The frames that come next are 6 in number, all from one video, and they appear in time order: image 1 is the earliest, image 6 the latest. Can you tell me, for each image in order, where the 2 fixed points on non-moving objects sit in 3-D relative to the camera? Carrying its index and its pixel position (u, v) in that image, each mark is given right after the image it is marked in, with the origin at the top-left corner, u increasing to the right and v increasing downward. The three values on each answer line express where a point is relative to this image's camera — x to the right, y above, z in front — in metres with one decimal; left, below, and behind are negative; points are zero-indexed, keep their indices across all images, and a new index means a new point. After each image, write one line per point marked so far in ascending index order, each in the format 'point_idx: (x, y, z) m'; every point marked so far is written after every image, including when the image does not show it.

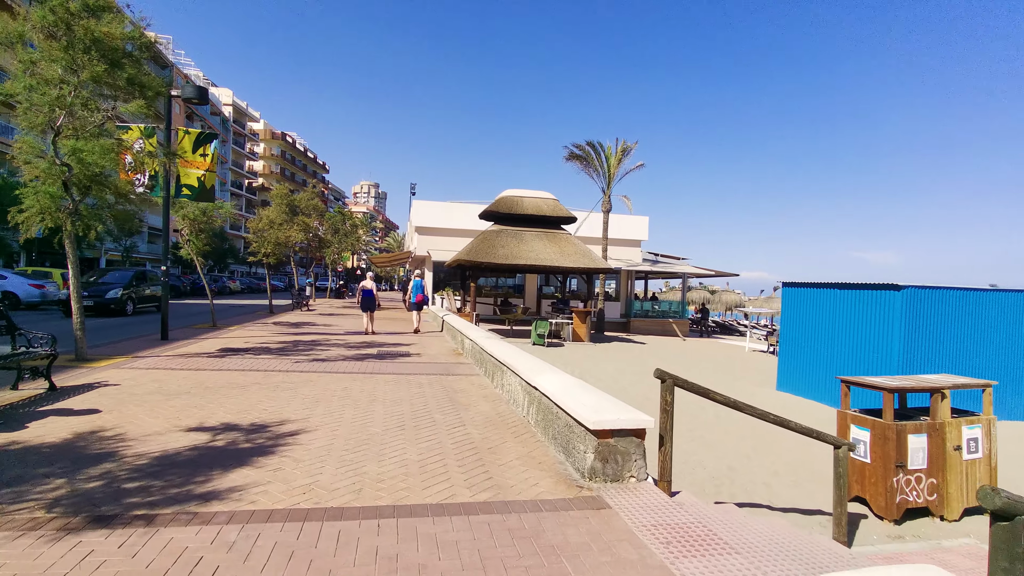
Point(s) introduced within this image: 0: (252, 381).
0: (-3.0, -1.1, +7.0) m
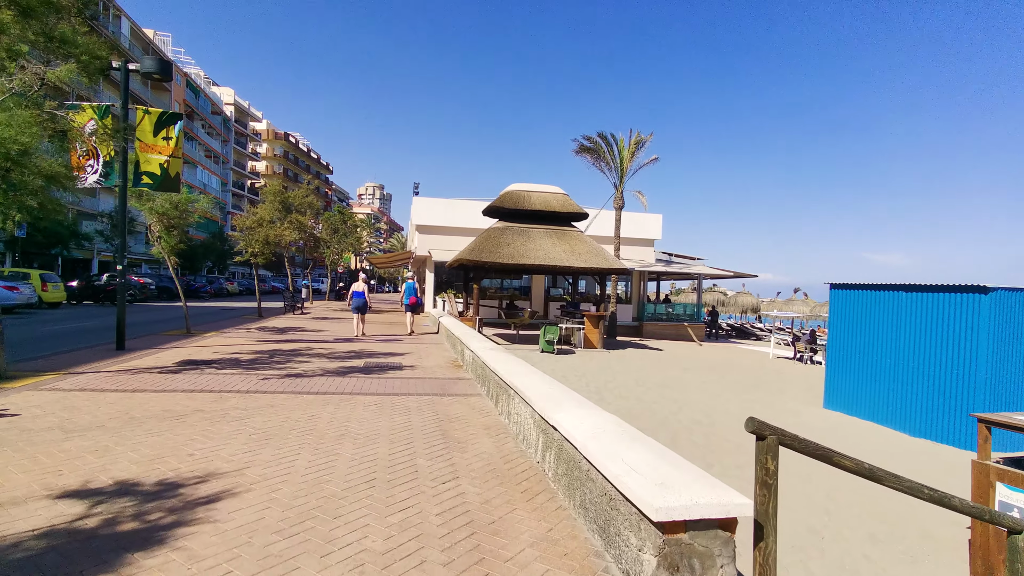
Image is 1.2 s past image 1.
0: (-2.9, -1.1, +5.6) m
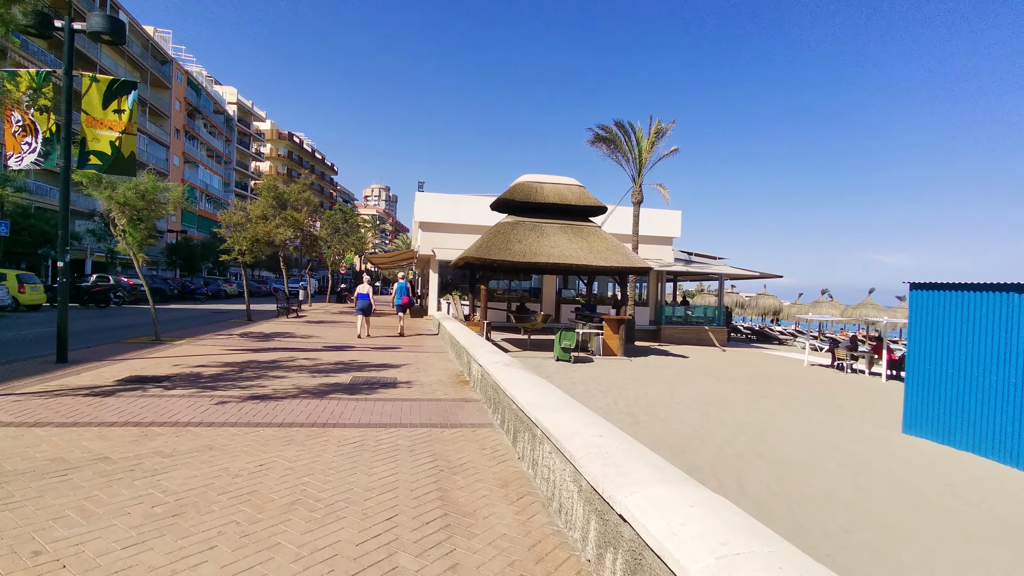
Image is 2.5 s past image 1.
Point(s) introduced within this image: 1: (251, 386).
0: (-2.8, -1.1, +4.1) m
1: (-2.9, -1.1, +6.7) m
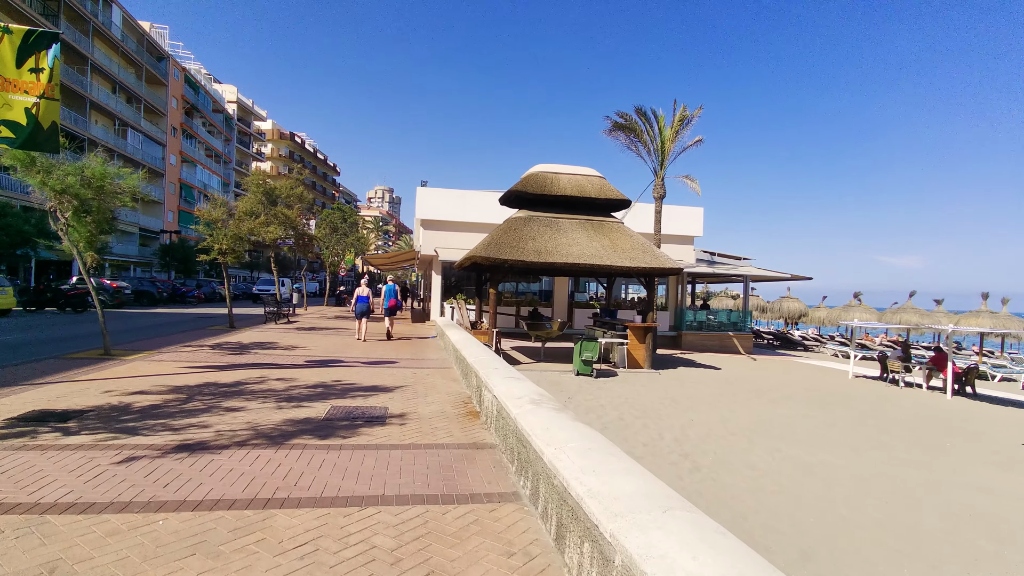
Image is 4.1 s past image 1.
0: (-2.6, -1.1, +2.4) m
1: (-2.7, -1.2, +5.0) m
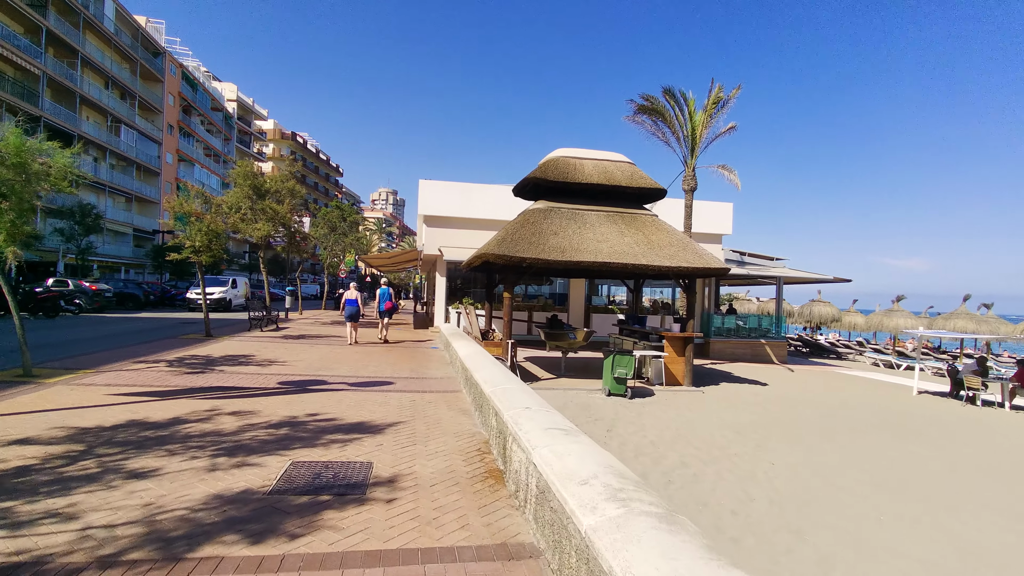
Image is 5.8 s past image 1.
0: (-2.3, -1.2, +0.5) m
1: (-2.4, -1.2, +3.1) m
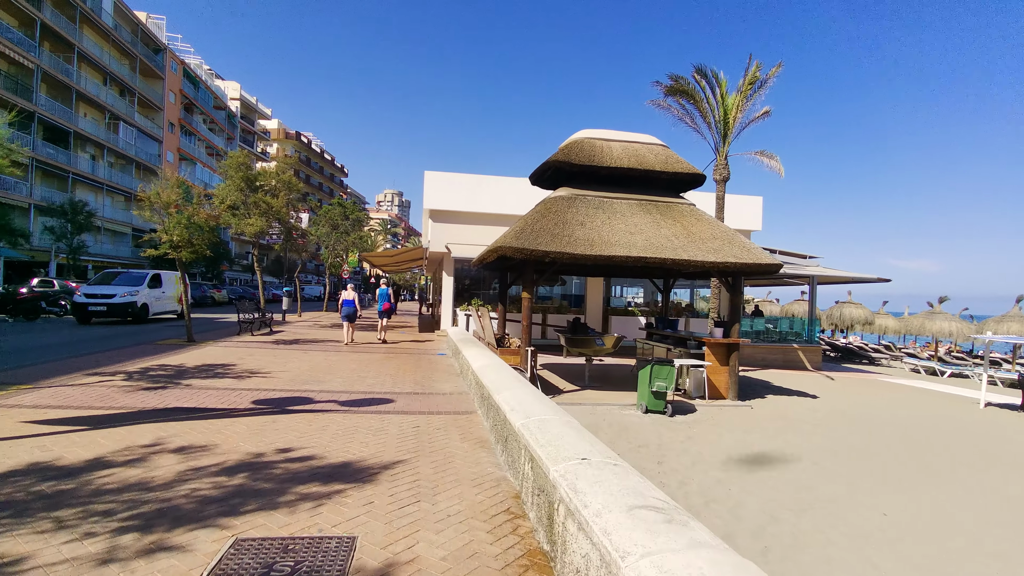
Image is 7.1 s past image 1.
0: (-2.1, -1.1, -0.9) m
1: (-2.2, -1.2, +1.7) m
